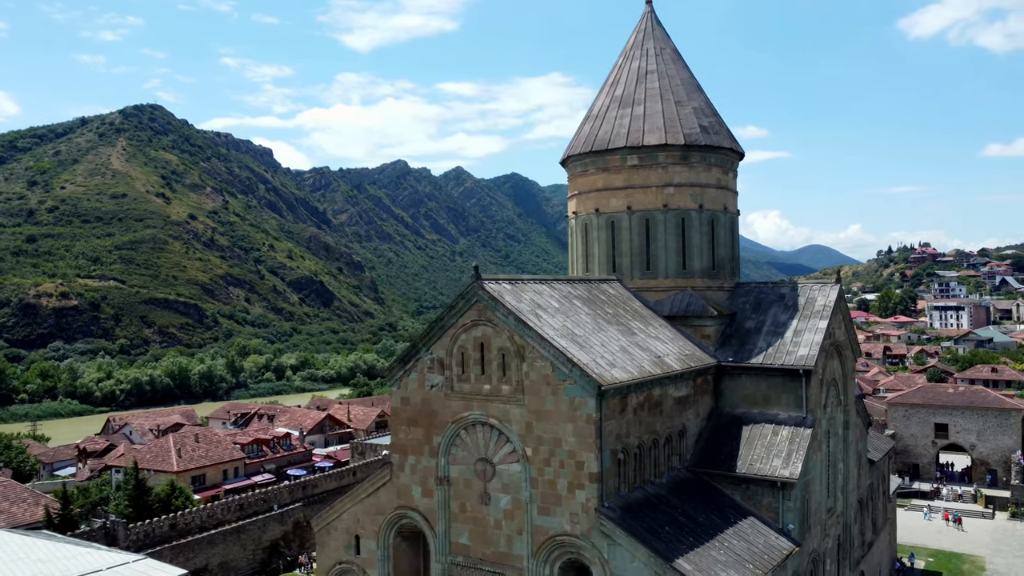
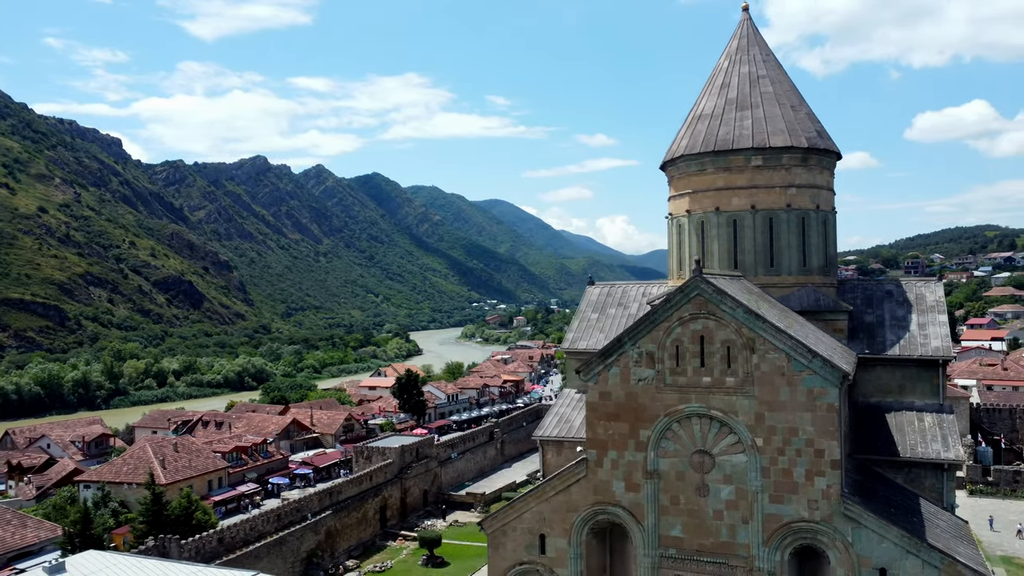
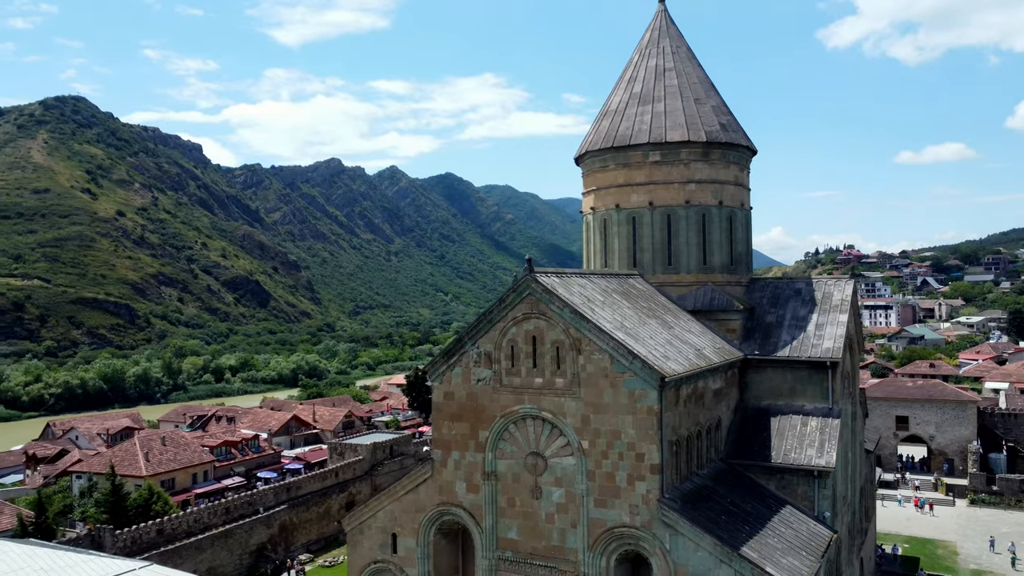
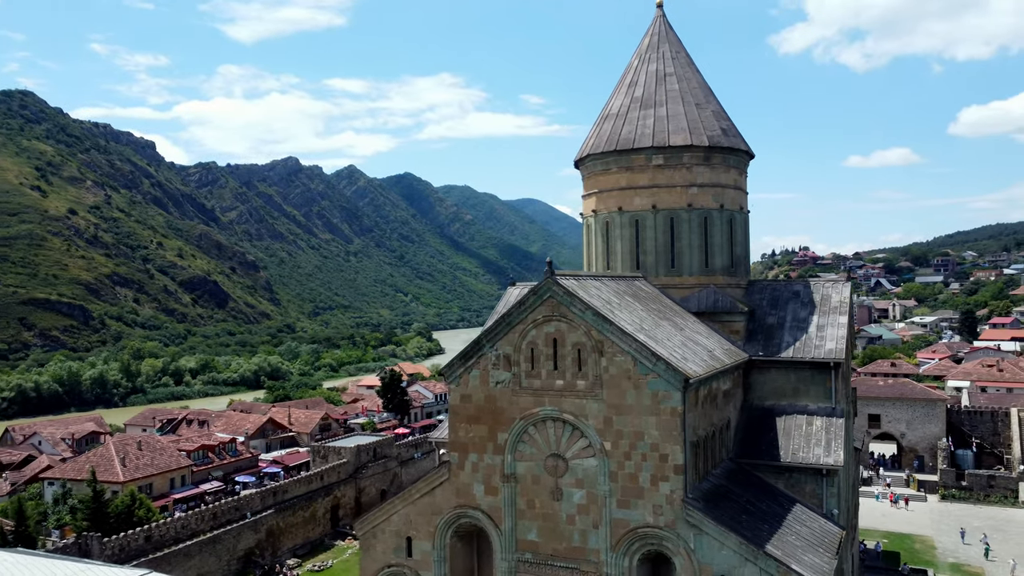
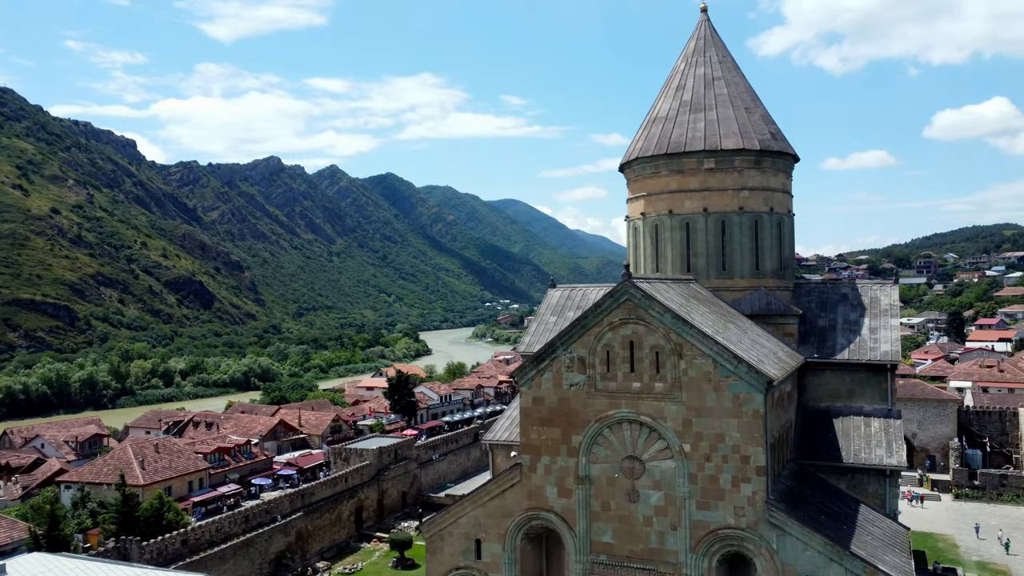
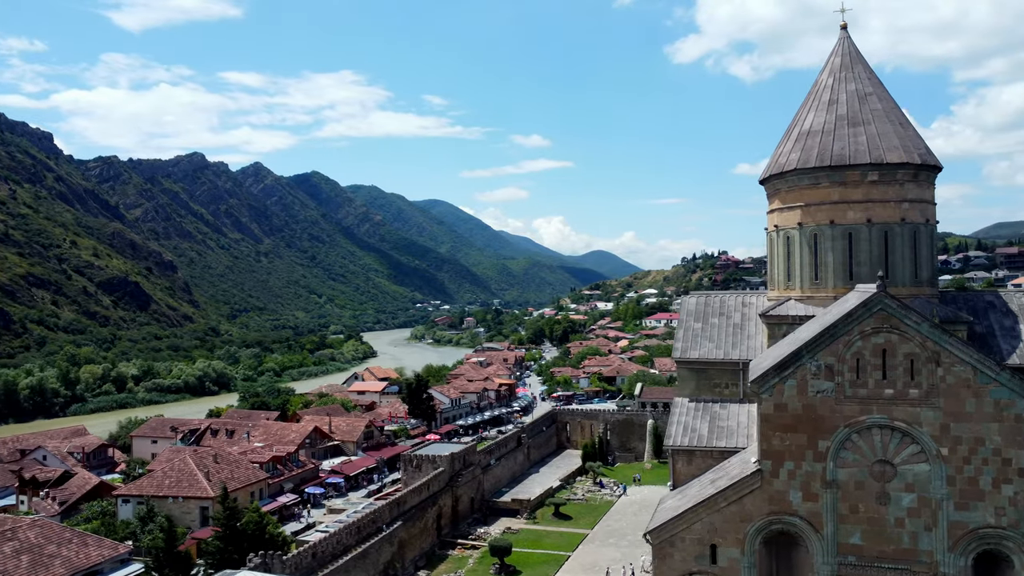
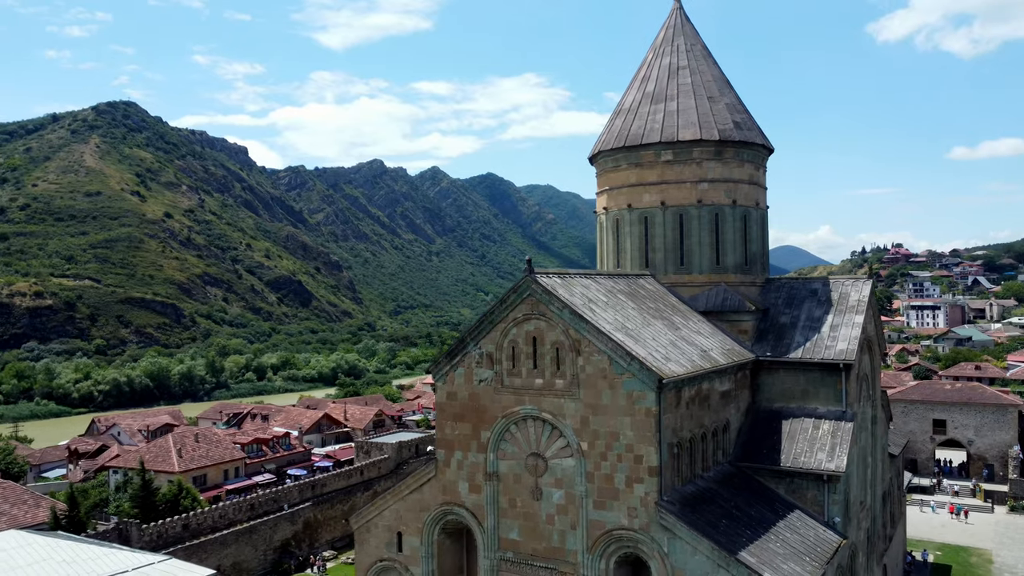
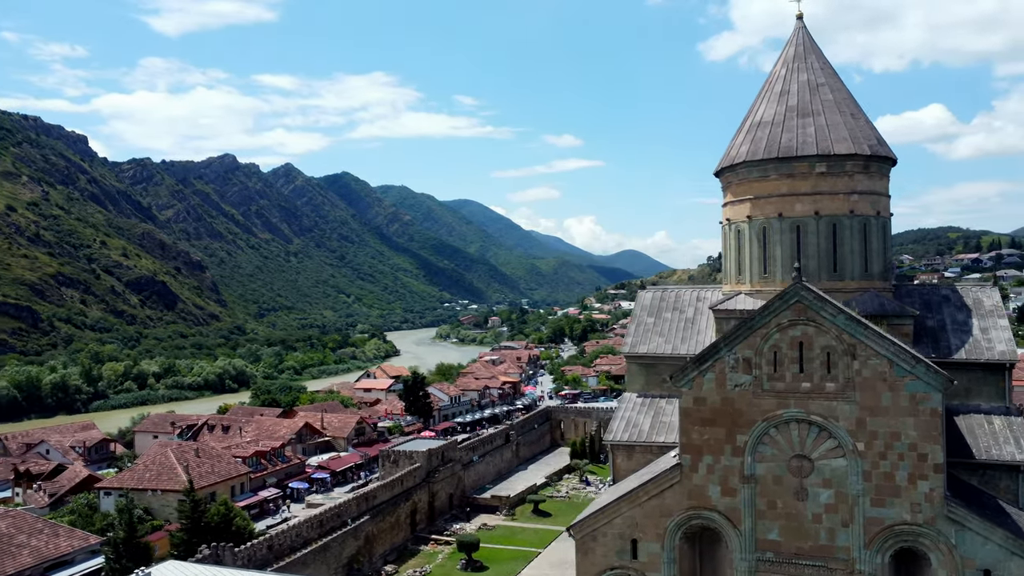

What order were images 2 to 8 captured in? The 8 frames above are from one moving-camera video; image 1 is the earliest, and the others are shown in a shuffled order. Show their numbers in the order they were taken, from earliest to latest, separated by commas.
7, 3, 4, 5, 2, 8, 6
